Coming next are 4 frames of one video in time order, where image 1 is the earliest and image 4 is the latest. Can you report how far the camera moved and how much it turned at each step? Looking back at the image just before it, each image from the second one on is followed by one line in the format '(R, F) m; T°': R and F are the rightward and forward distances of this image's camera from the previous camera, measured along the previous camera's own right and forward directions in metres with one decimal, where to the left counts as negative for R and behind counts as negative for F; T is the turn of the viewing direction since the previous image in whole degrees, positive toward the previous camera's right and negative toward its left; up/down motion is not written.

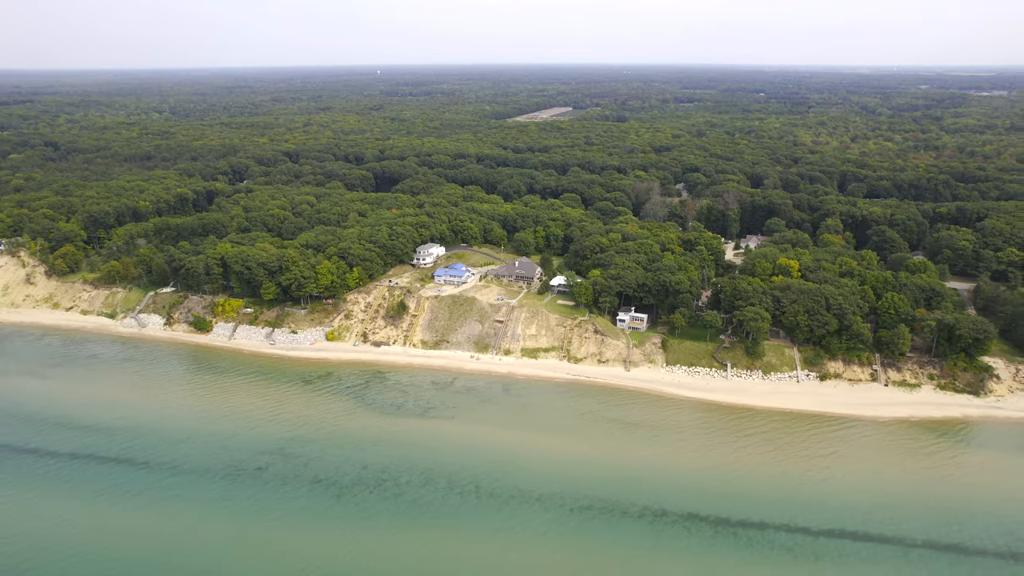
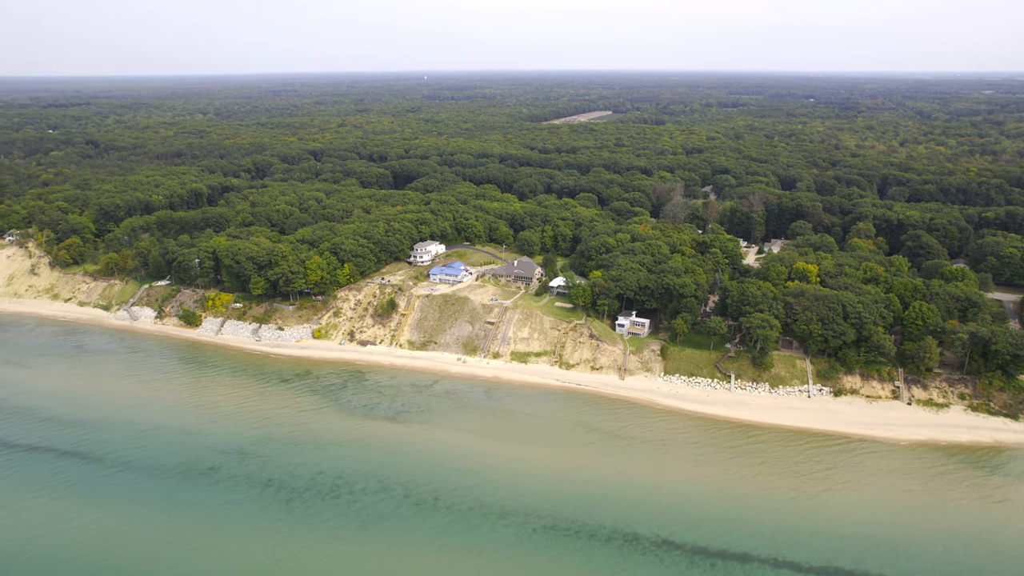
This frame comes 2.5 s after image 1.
(+3.2, +2.5) m; -4°
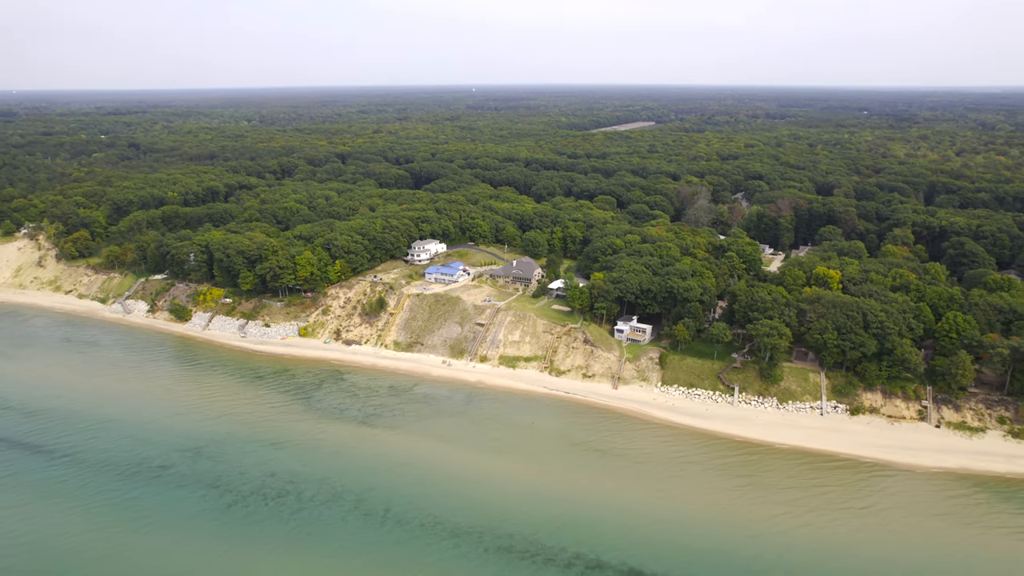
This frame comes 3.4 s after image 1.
(+3.1, +2.6) m; -4°
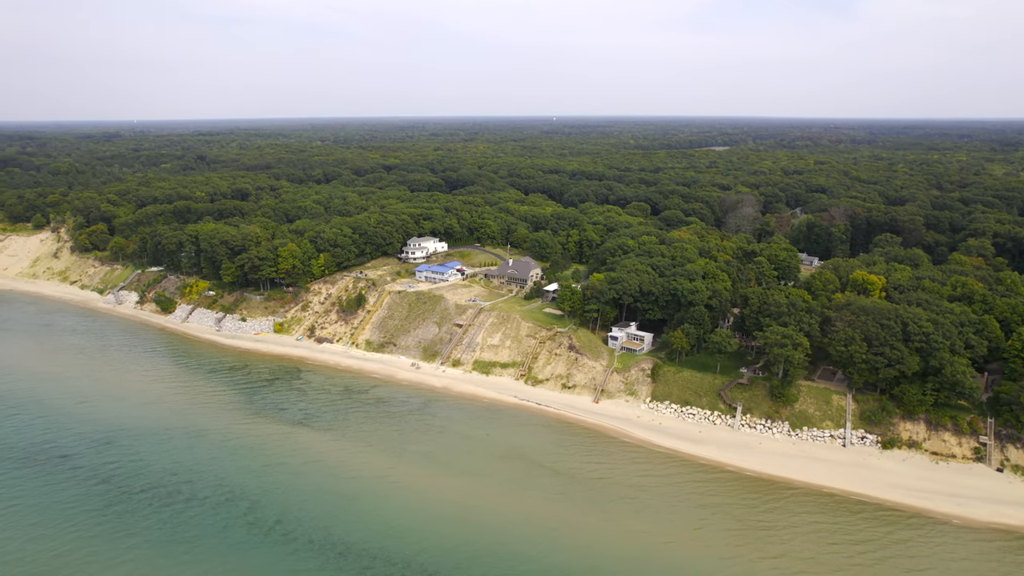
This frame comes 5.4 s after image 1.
(+4.8, +4.6) m; -7°
